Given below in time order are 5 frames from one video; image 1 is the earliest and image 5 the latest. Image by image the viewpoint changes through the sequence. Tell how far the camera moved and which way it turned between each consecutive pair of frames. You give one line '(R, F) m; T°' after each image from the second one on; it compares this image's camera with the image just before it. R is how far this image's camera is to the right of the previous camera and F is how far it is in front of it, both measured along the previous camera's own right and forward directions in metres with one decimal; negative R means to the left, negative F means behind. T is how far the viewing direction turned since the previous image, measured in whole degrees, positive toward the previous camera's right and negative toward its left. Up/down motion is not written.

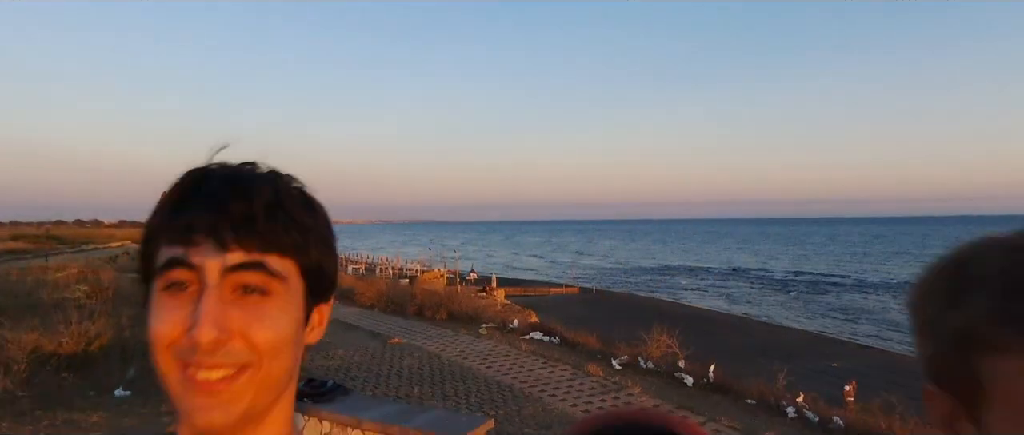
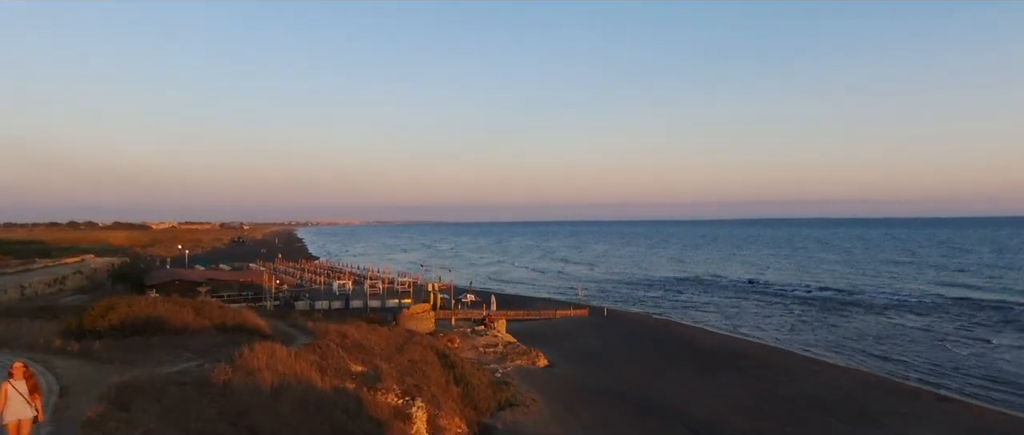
(-0.2, +4.4) m; 0°
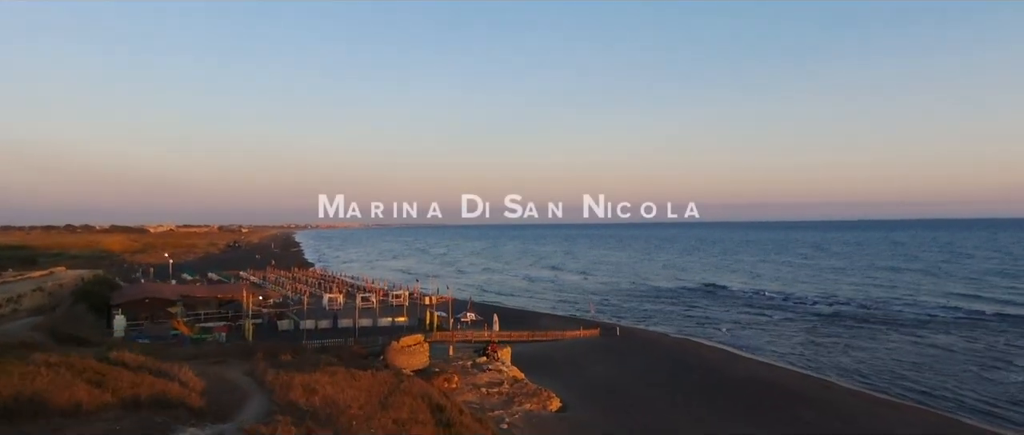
(-0.2, +3.2) m; 0°
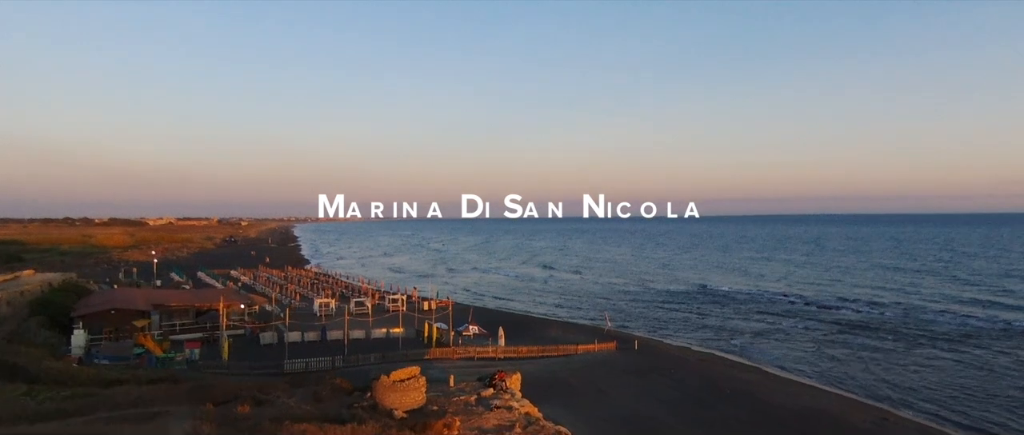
(-0.3, +3.3) m; 0°
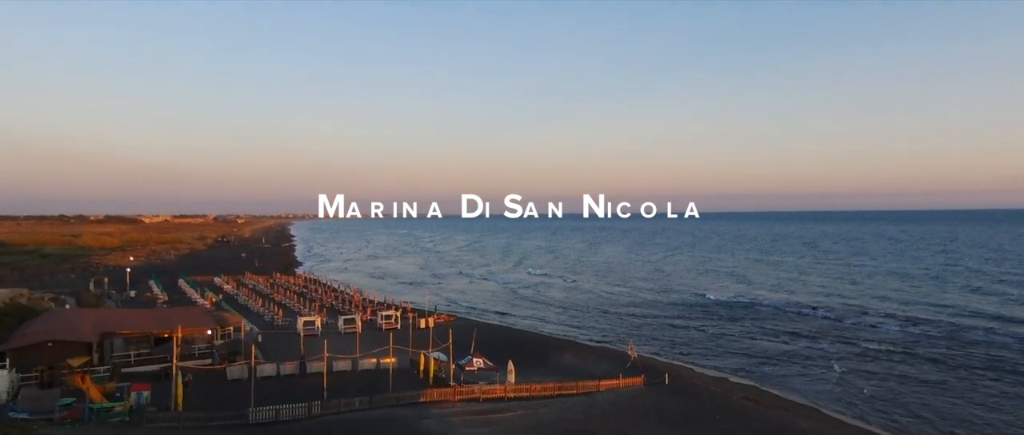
(-0.5, +4.5) m; 0°
